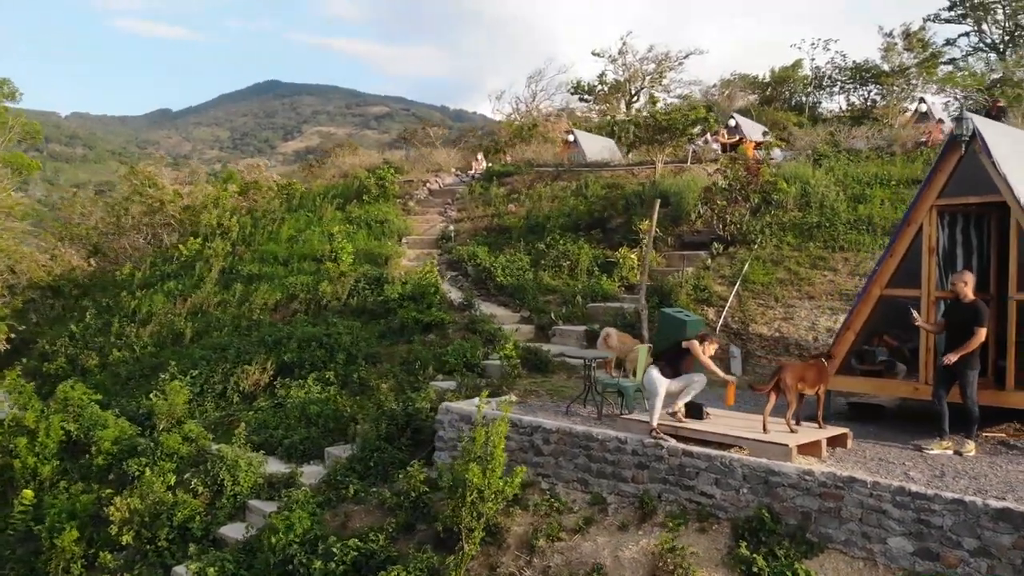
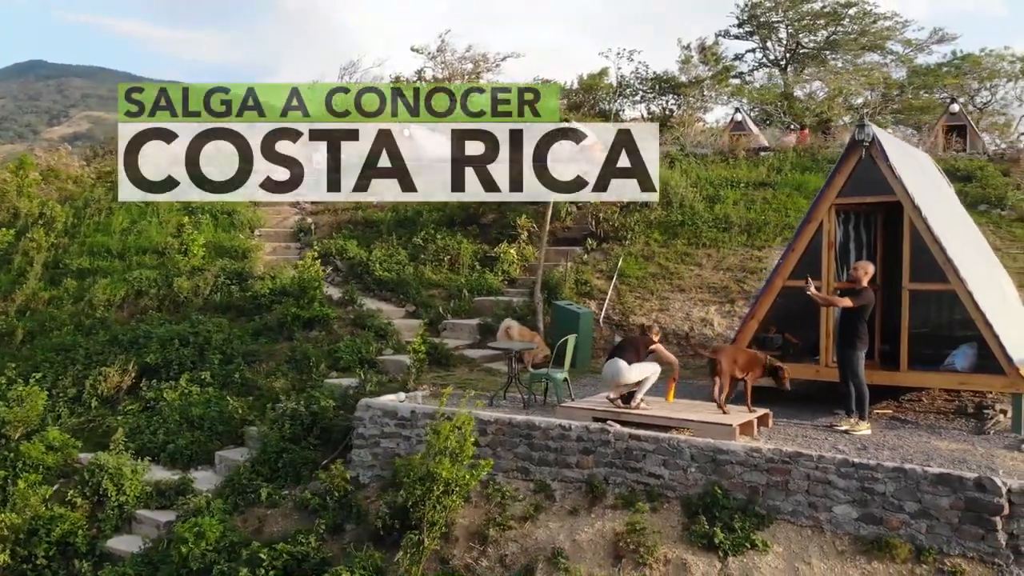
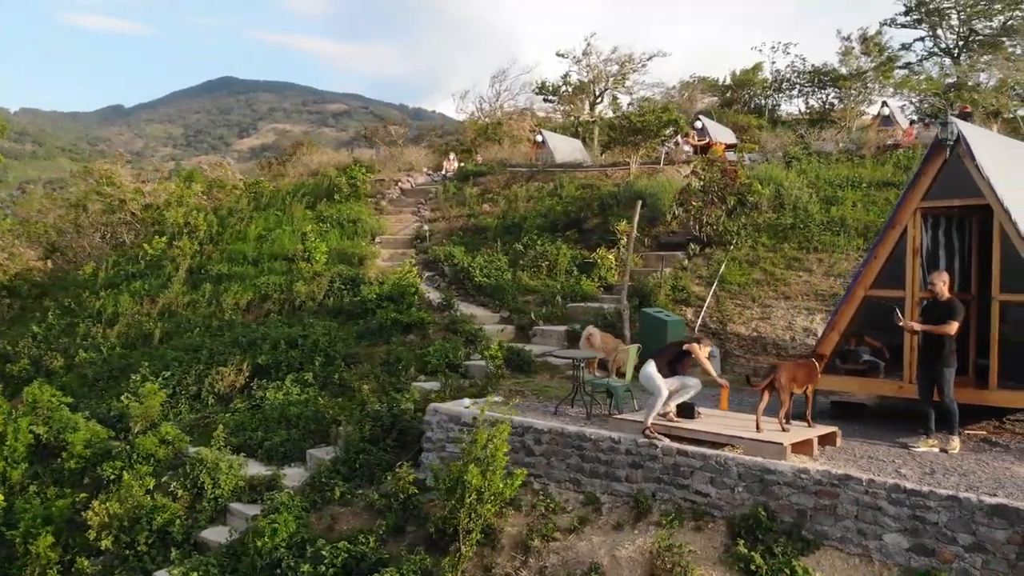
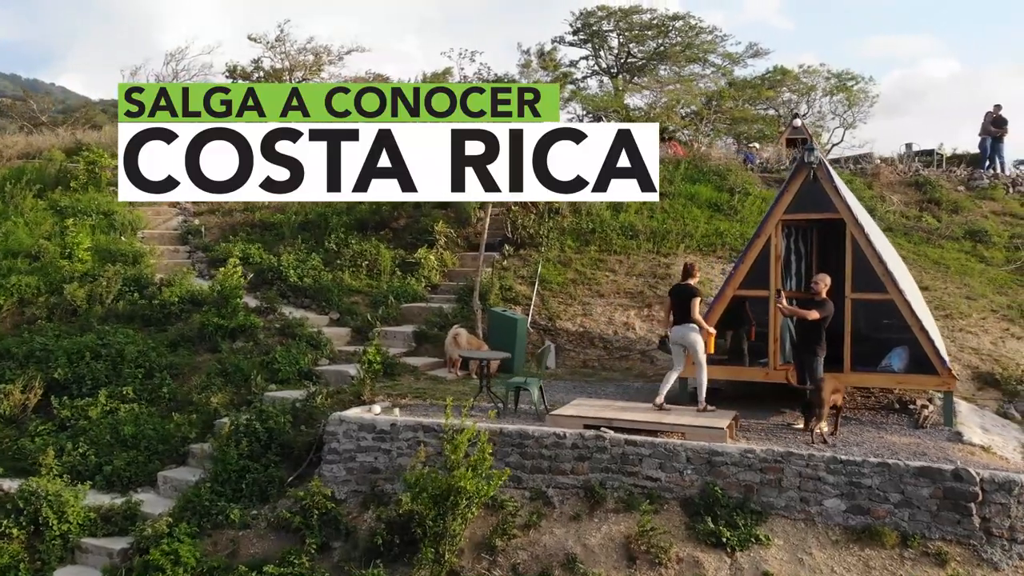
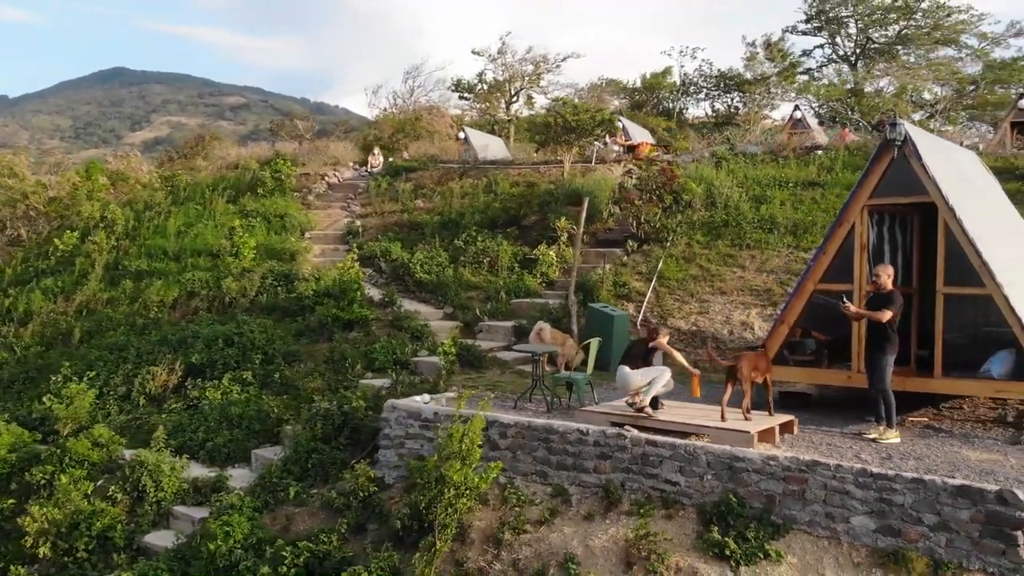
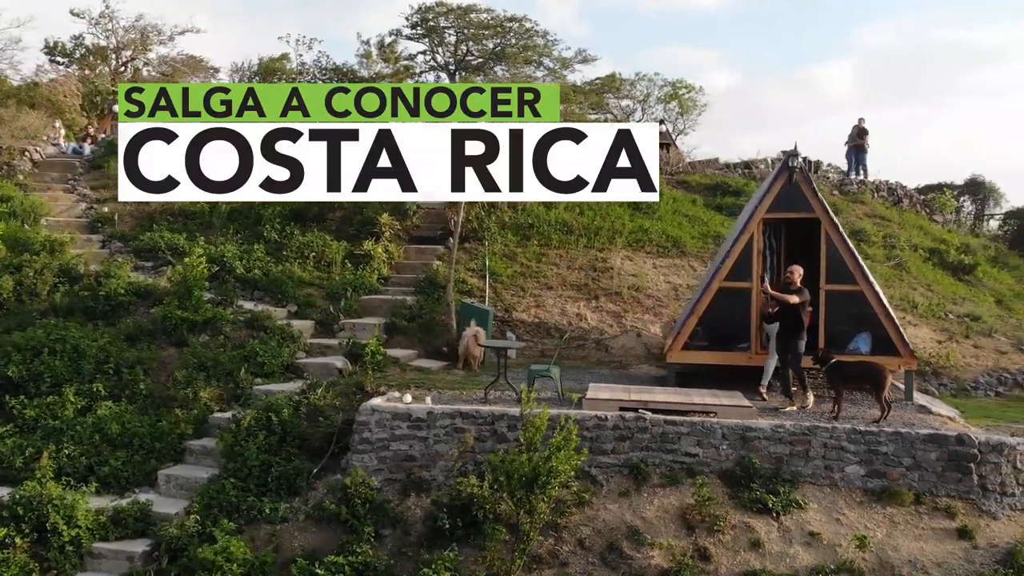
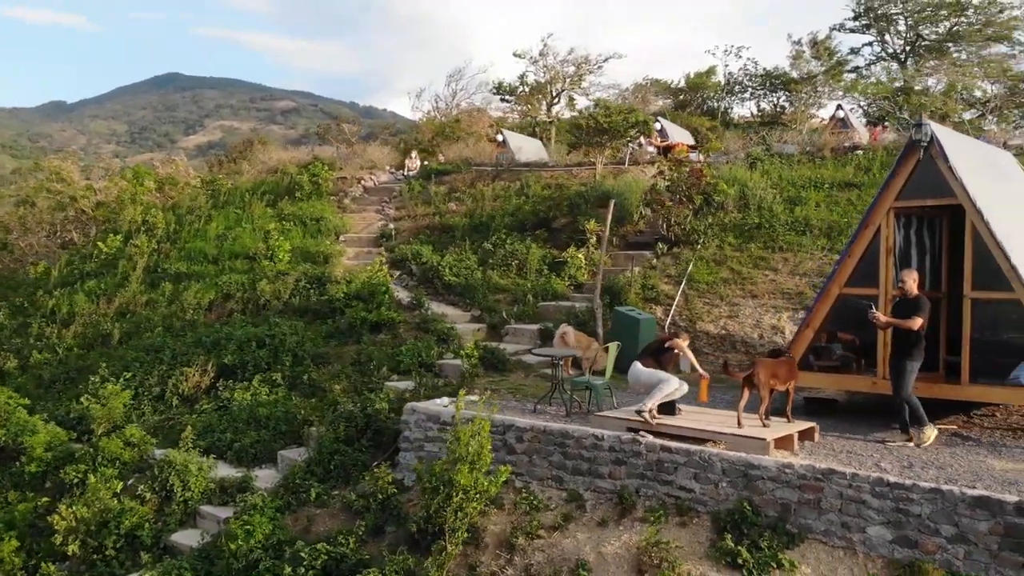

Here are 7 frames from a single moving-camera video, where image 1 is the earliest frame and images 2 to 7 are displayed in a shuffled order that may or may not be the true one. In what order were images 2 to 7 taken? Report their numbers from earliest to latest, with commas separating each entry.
3, 7, 5, 2, 4, 6
